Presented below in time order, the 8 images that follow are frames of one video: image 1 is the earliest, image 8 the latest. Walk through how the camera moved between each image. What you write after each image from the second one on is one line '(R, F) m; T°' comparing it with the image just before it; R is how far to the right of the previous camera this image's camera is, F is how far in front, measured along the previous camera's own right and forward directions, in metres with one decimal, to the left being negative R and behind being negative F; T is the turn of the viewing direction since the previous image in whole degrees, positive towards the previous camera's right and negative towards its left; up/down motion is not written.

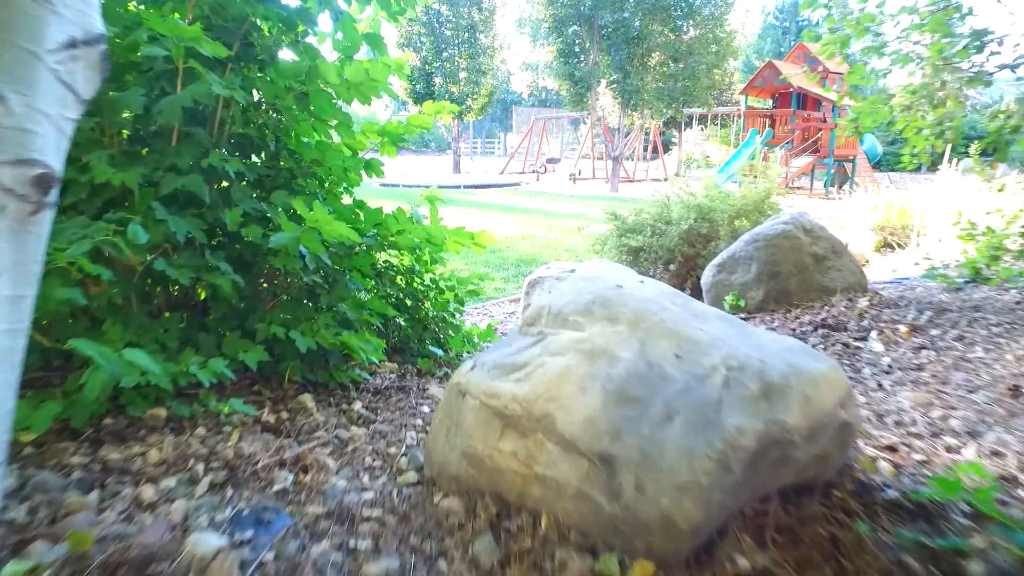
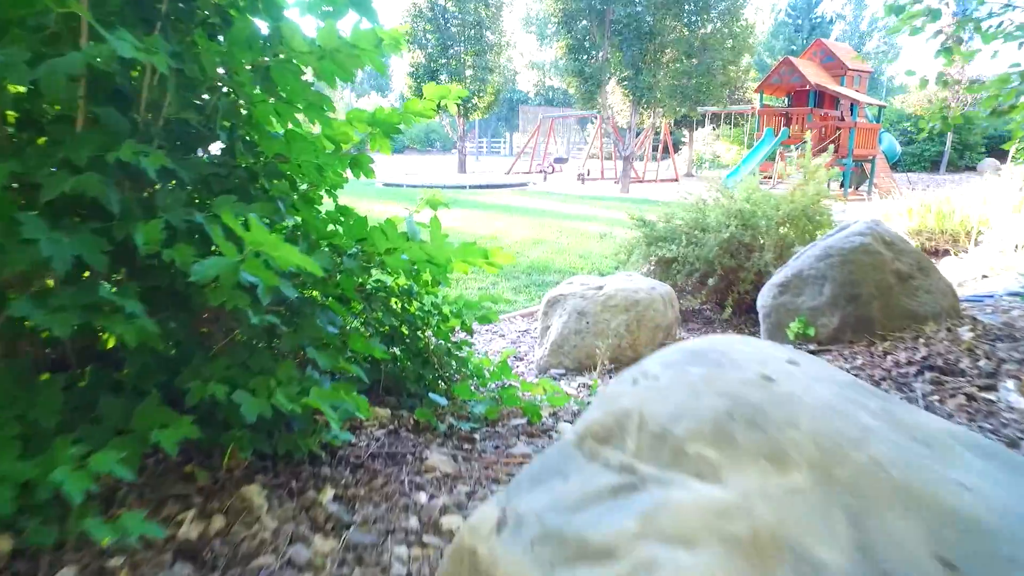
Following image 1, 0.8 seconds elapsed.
(-0.1, +0.5) m; 0°
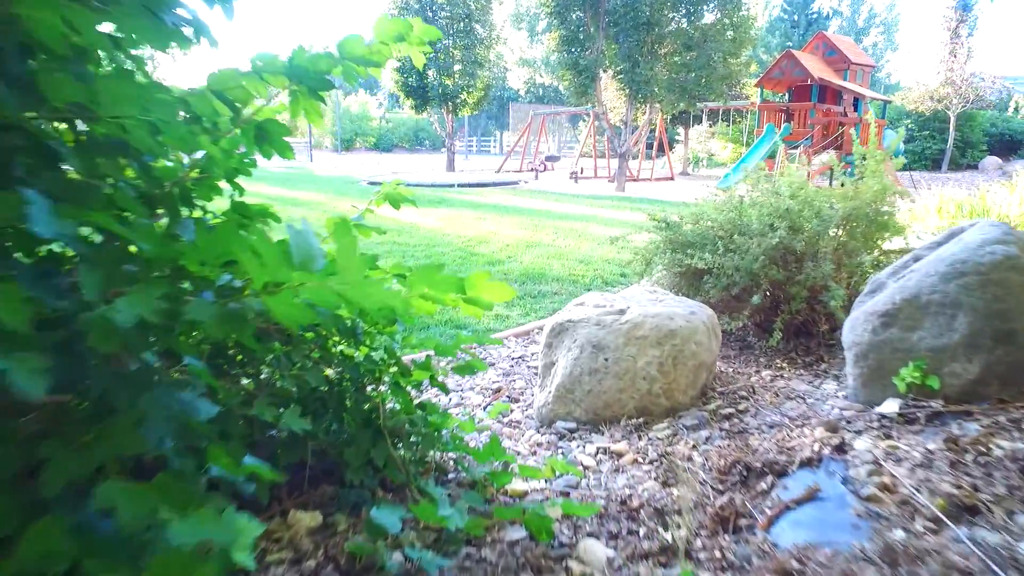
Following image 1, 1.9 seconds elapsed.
(0.0, +0.7) m; +1°
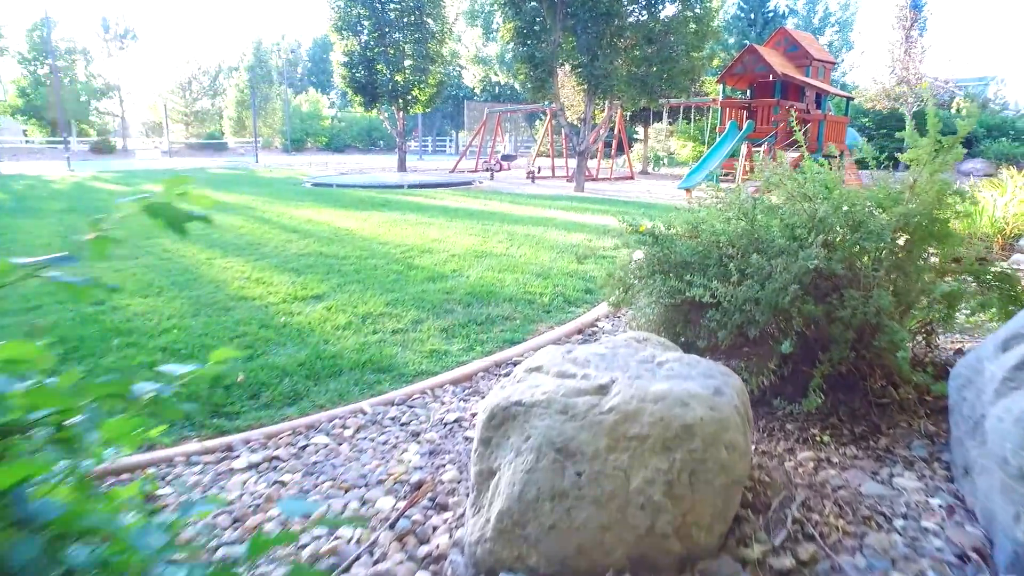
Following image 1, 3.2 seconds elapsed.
(+0.1, +0.9) m; +3°
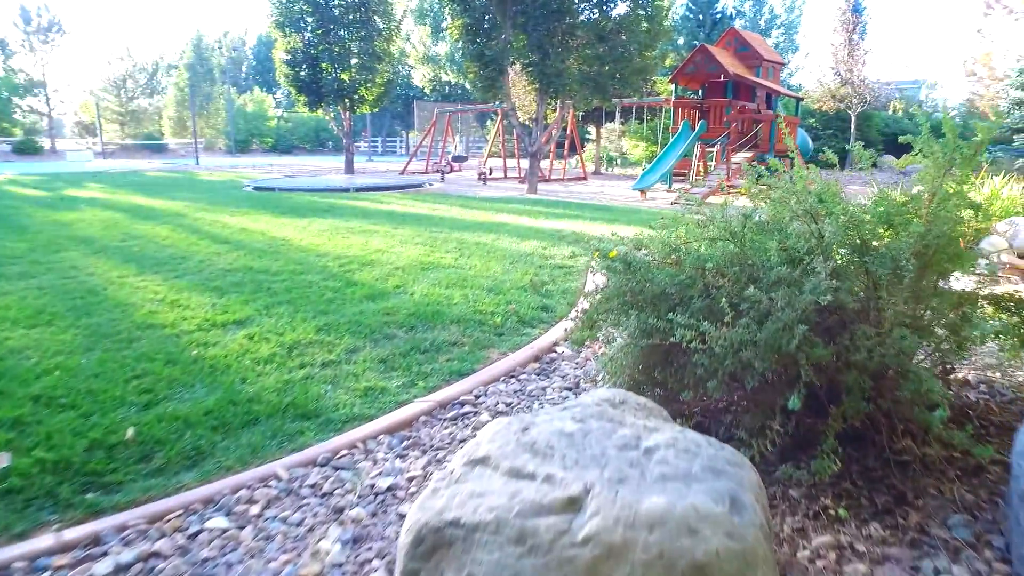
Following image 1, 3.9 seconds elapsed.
(0.0, +0.4) m; +4°
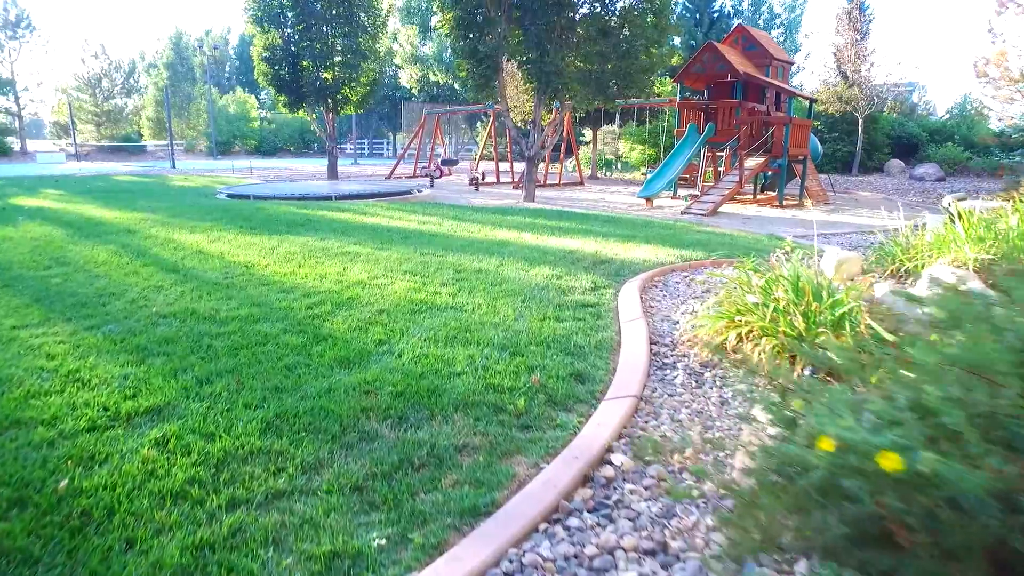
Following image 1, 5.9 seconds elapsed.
(-0.2, +1.1) m; +1°
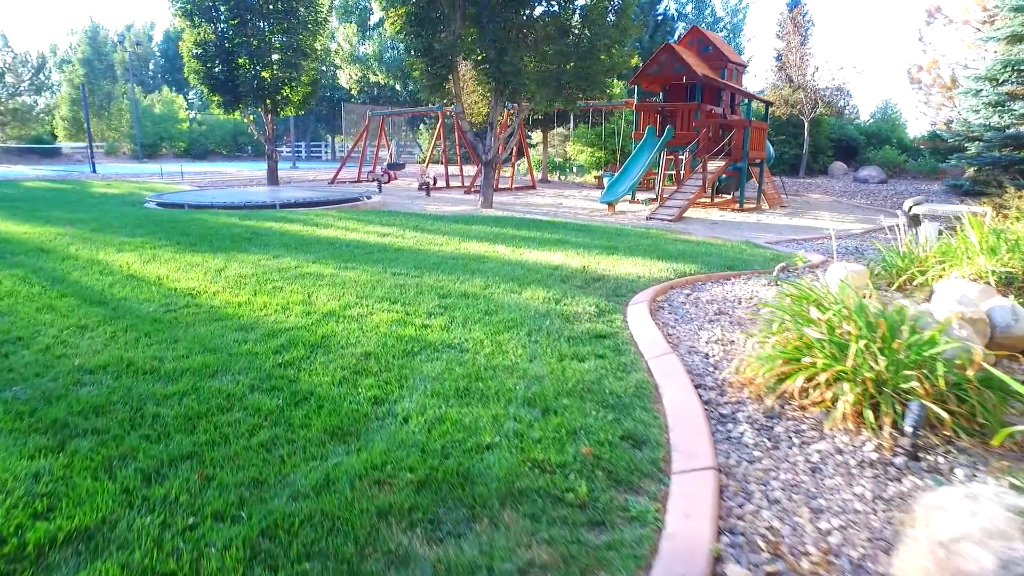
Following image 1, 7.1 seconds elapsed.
(-0.4, +0.7) m; +5°
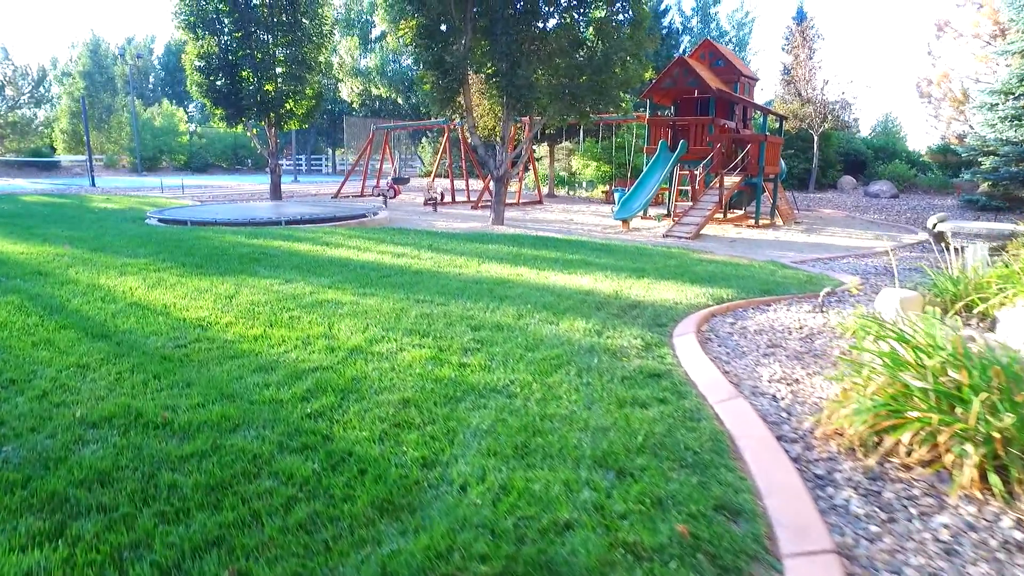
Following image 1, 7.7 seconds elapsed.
(-0.3, +0.4) m; 0°
